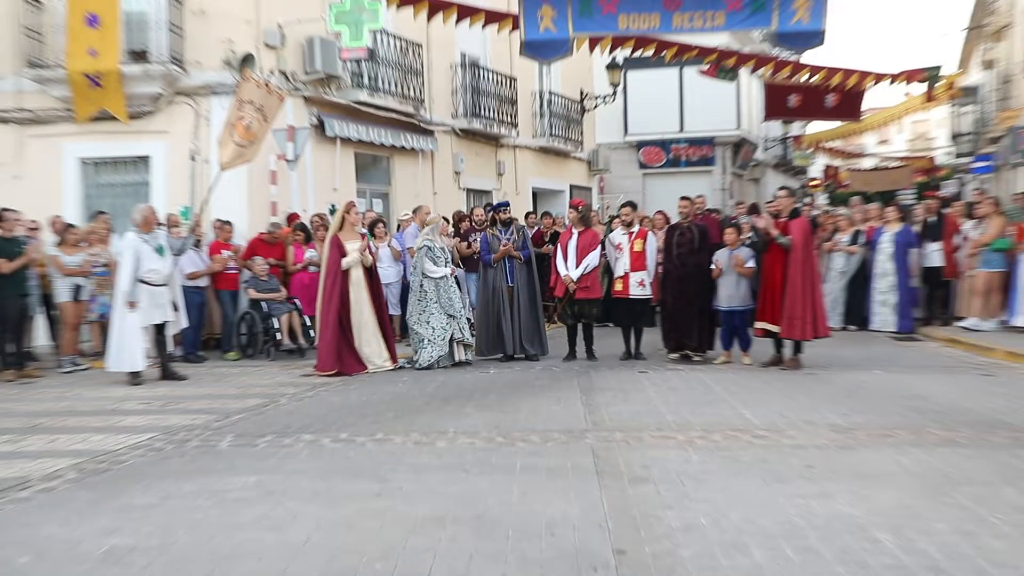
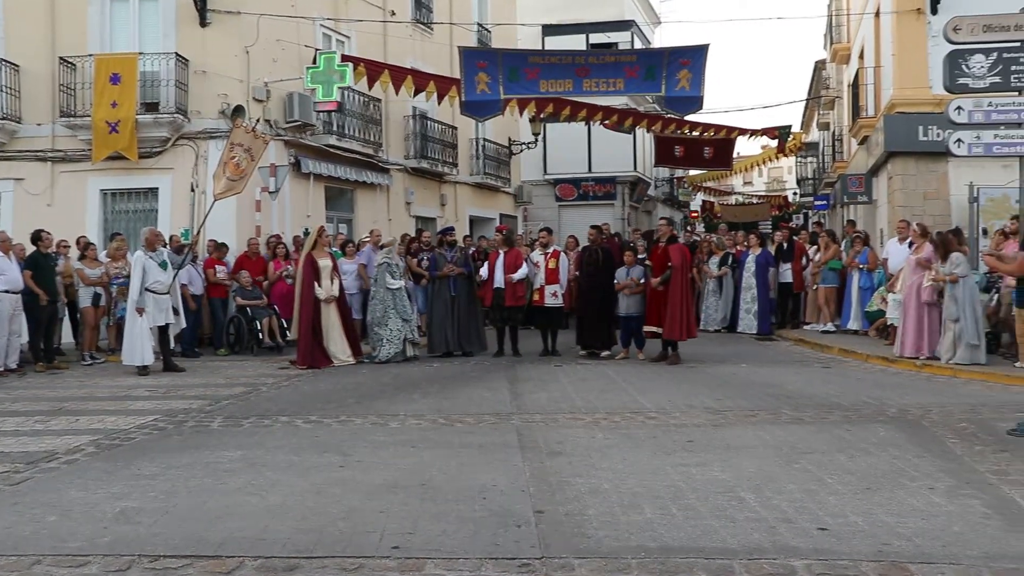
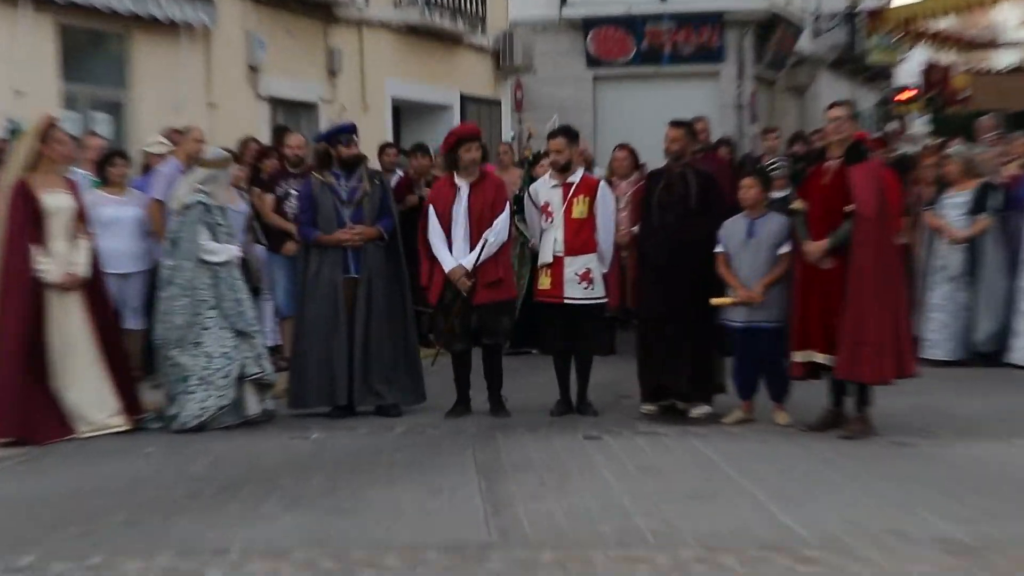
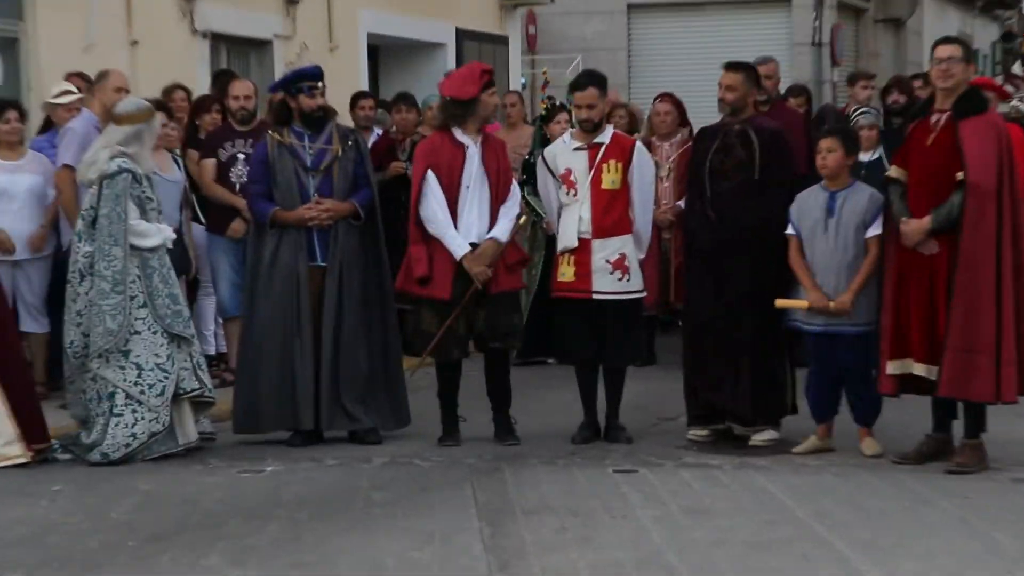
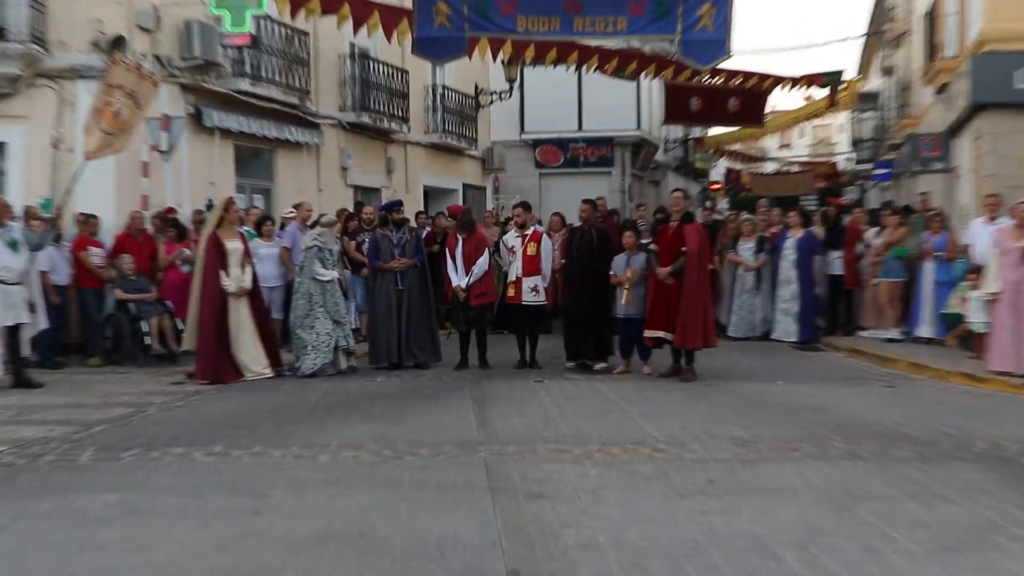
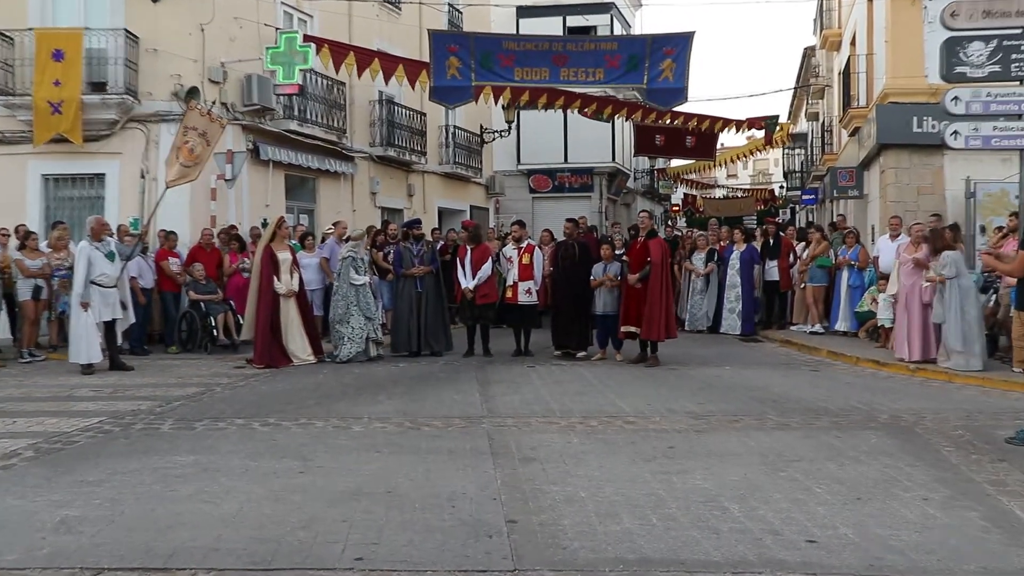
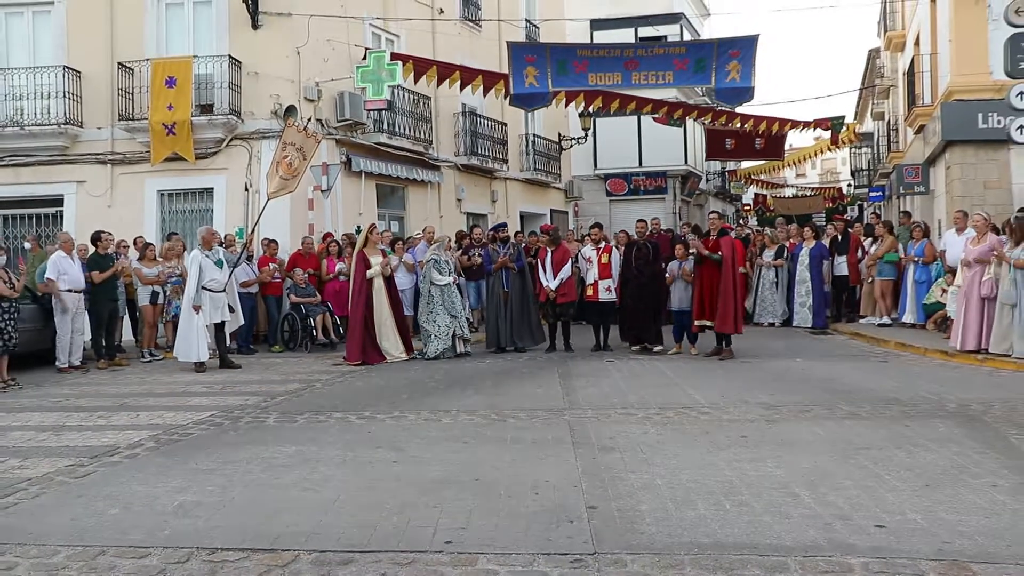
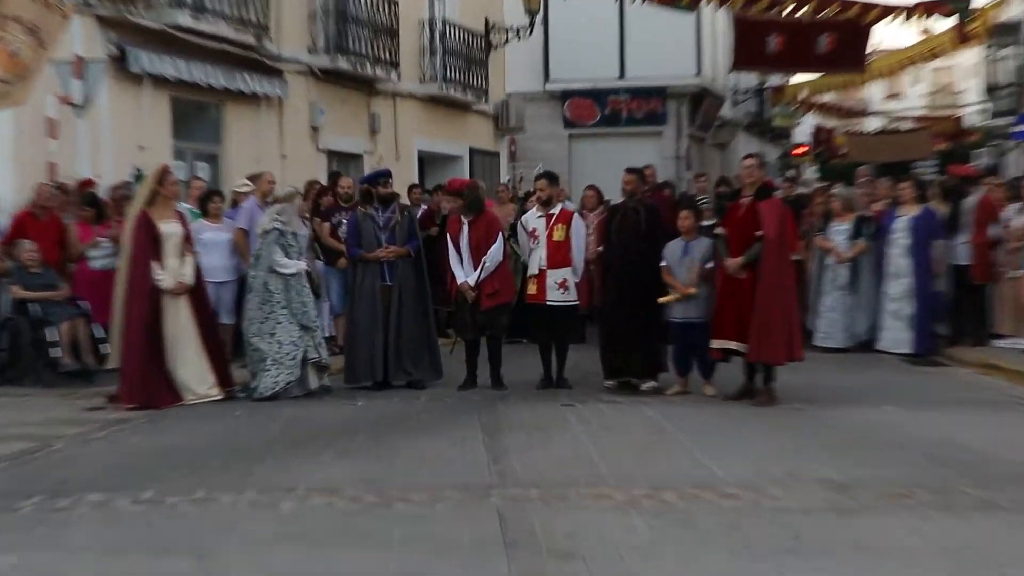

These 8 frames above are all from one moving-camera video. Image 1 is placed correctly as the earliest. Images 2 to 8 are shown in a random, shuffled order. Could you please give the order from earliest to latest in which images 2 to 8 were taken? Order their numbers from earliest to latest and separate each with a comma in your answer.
7, 2, 6, 5, 8, 3, 4
